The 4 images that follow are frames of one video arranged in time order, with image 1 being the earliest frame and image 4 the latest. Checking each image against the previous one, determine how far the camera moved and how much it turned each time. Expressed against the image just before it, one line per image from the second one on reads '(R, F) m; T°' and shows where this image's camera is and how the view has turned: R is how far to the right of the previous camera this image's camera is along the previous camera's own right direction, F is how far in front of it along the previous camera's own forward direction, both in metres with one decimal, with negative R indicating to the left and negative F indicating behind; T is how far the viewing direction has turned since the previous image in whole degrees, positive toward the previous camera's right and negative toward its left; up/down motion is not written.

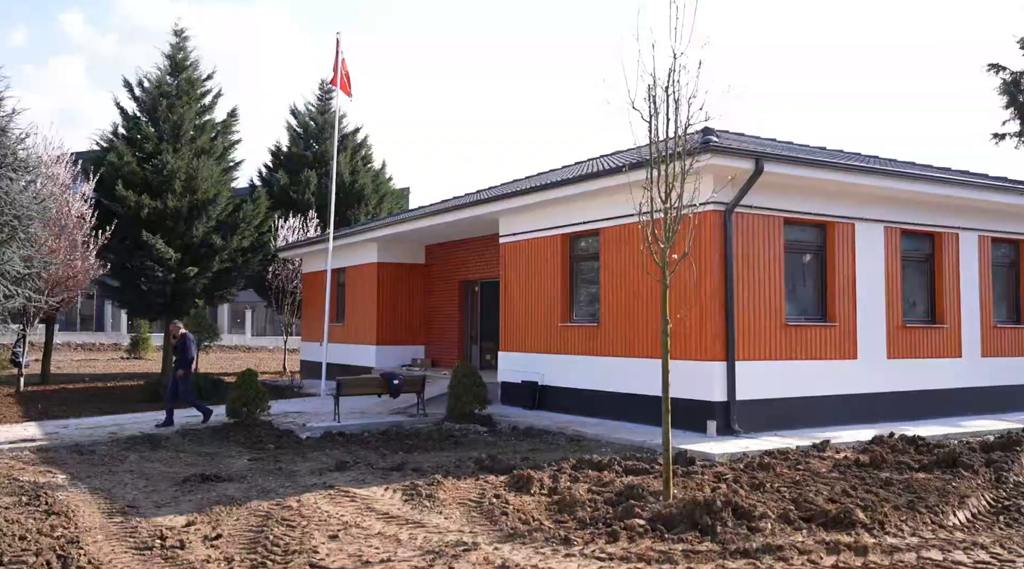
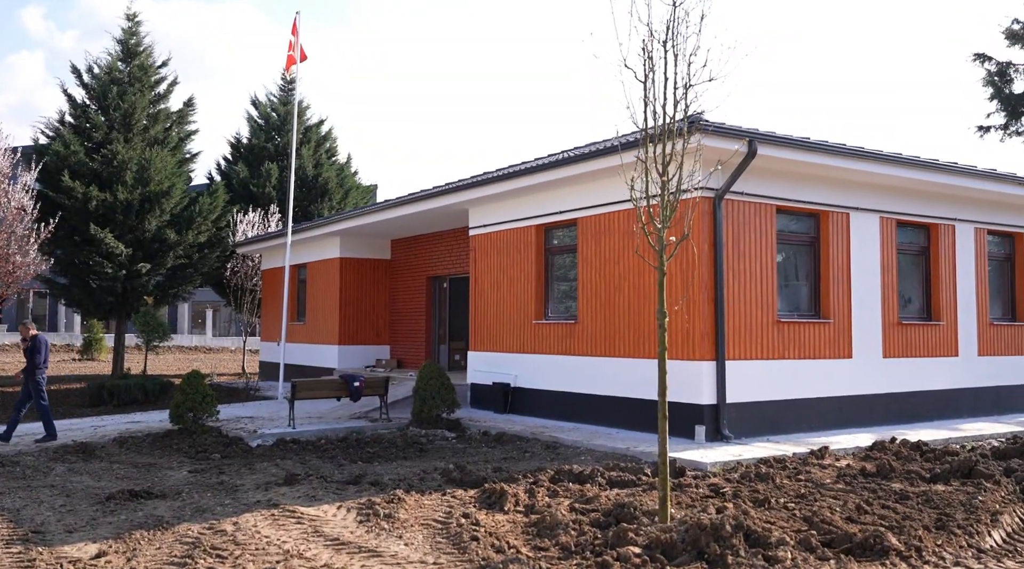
(0.0, +0.9) m; +2°
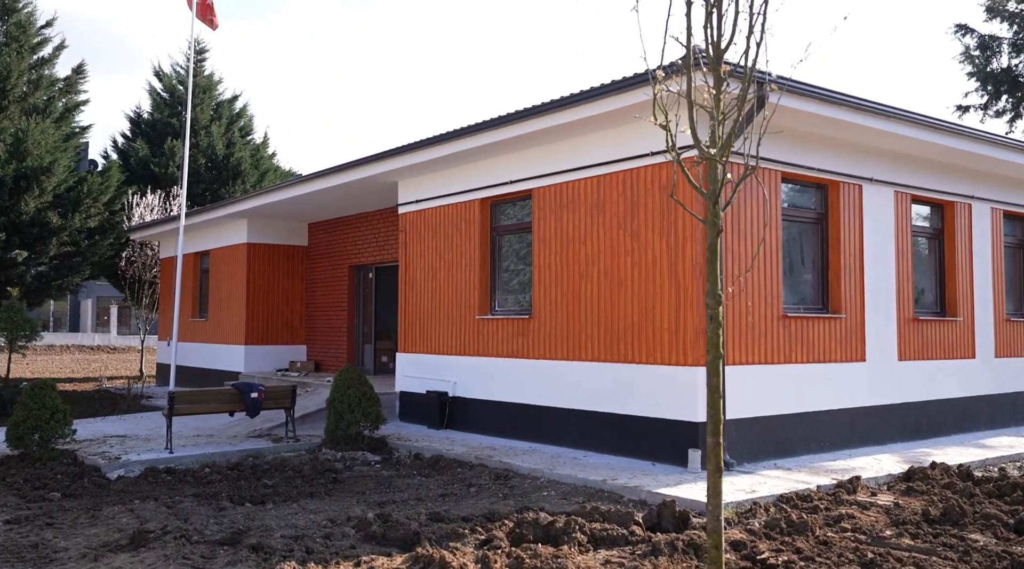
(-0.1, +2.2) m; +5°
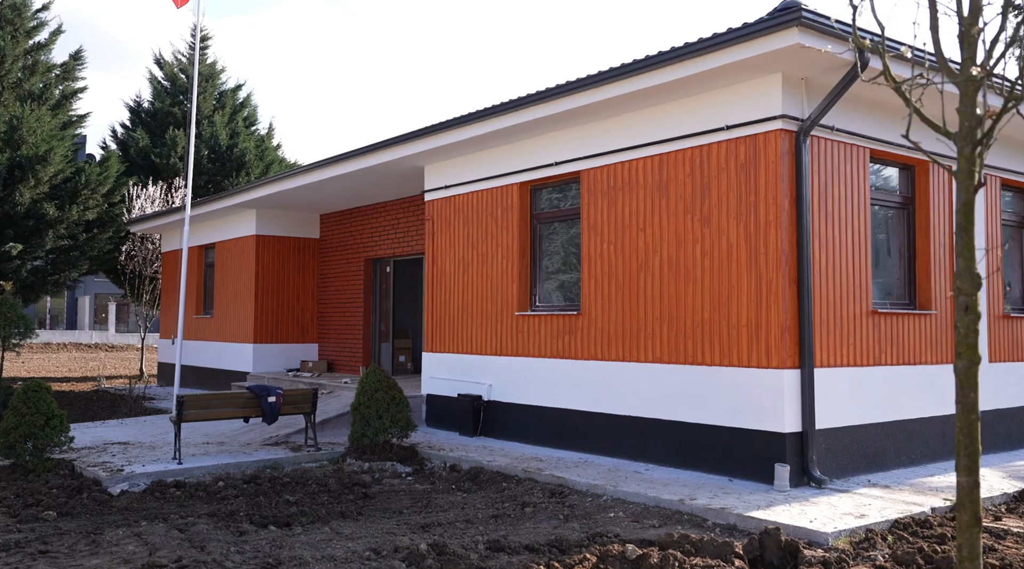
(-0.5, +0.9) m; 0°
